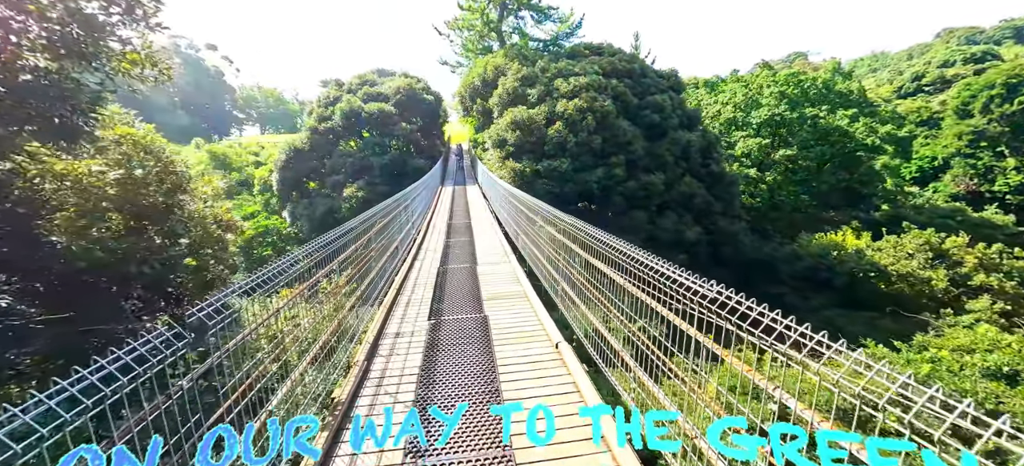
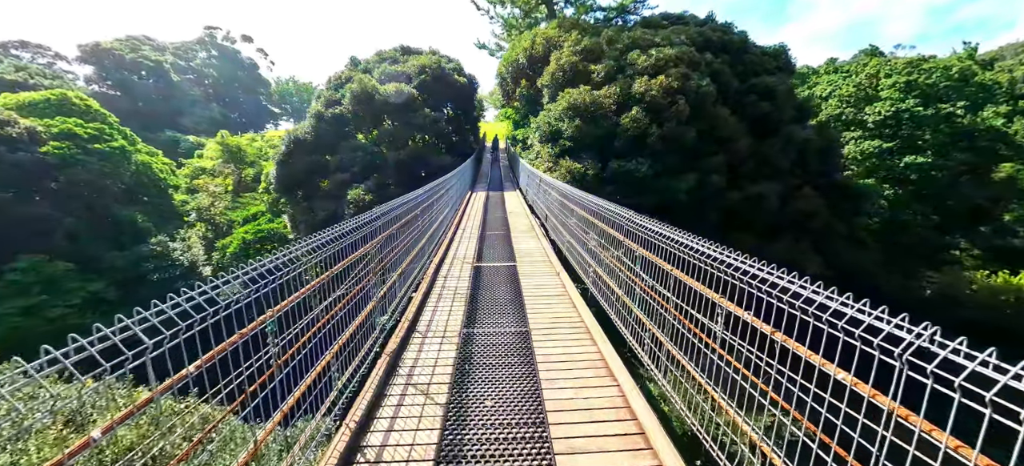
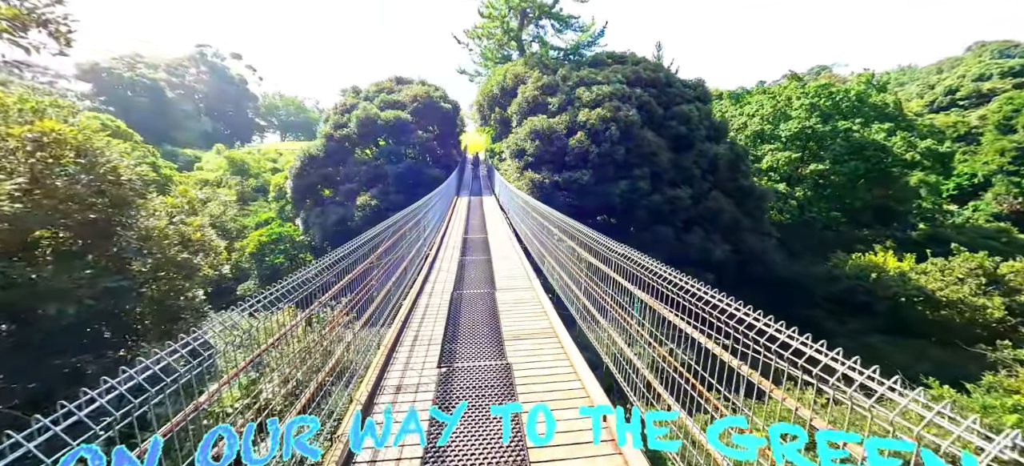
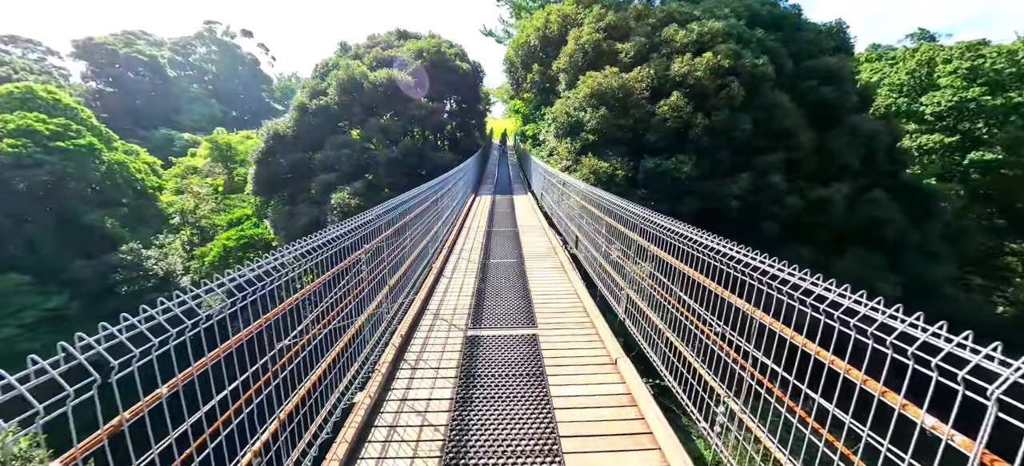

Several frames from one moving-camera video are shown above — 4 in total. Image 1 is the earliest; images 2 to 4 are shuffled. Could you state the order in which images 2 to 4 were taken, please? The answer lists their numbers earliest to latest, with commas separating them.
3, 2, 4
